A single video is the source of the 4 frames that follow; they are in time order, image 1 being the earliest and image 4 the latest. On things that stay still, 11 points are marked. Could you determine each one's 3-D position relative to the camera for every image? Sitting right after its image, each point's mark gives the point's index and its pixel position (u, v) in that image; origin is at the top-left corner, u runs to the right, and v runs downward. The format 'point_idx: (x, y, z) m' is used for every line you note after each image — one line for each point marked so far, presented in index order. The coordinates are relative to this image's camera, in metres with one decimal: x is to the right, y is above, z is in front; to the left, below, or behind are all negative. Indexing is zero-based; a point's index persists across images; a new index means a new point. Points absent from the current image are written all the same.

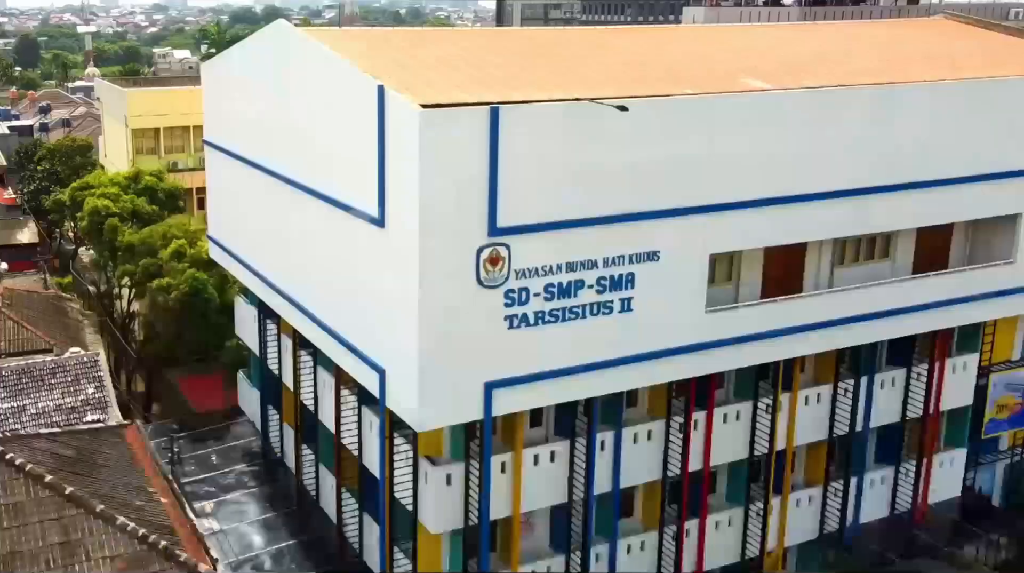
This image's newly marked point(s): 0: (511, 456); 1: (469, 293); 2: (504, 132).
0: (0.0, -2.7, +19.1) m
1: (-0.6, -0.1, +17.4) m
2: (-0.1, +2.2, +17.1) m
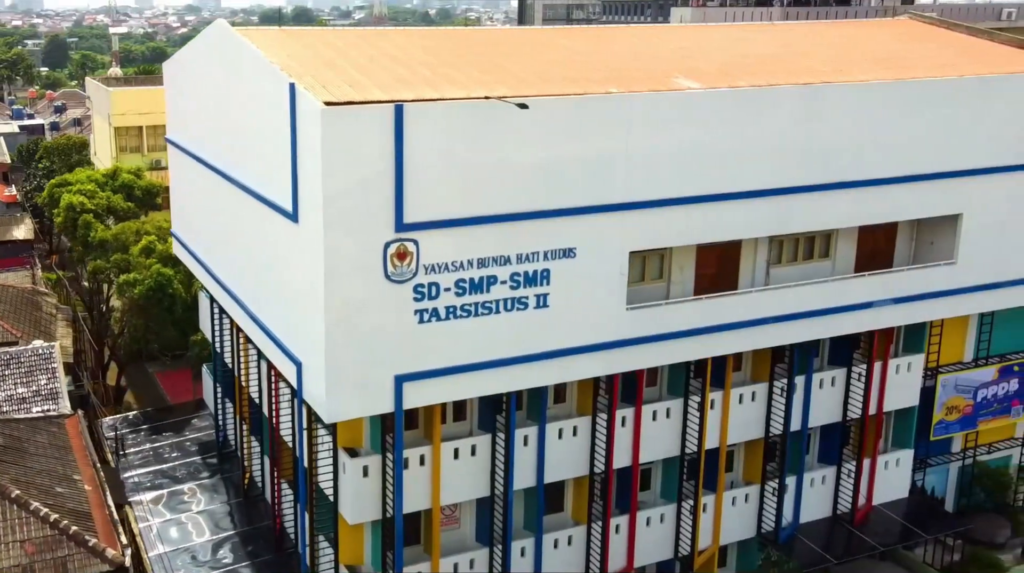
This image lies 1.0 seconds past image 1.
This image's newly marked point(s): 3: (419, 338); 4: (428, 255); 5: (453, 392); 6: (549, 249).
0: (-1.3, -2.6, +19.4) m
1: (-2.0, 0.0, +17.7) m
2: (-1.5, +2.3, +17.5) m
3: (-1.4, -0.8, +18.2) m
4: (-1.3, +0.5, +18.0) m
5: (-0.9, -1.6, +18.7) m
6: (+0.6, +0.6, +18.9) m
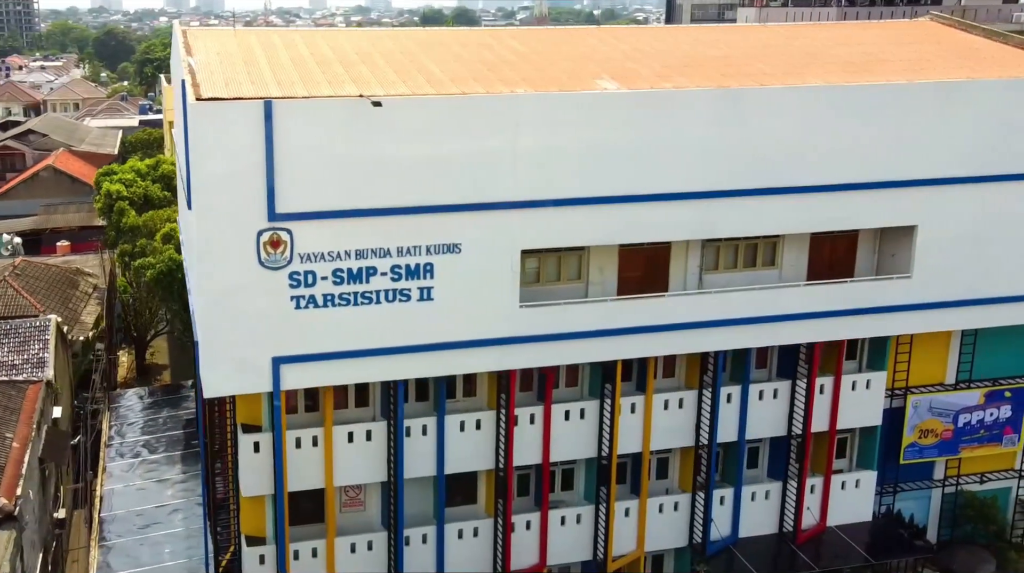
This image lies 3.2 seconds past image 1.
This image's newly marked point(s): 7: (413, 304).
0: (-3.2, -2.4, +20.1) m
1: (-4.0, +0.2, +18.5) m
2: (-3.5, +2.5, +18.2) m
3: (-3.4, -0.6, +18.9) m
4: (-3.3, +0.6, +18.7) m
5: (-2.9, -1.5, +19.3) m
6: (-1.3, +0.7, +19.2) m
7: (-1.6, -0.3, +19.3) m
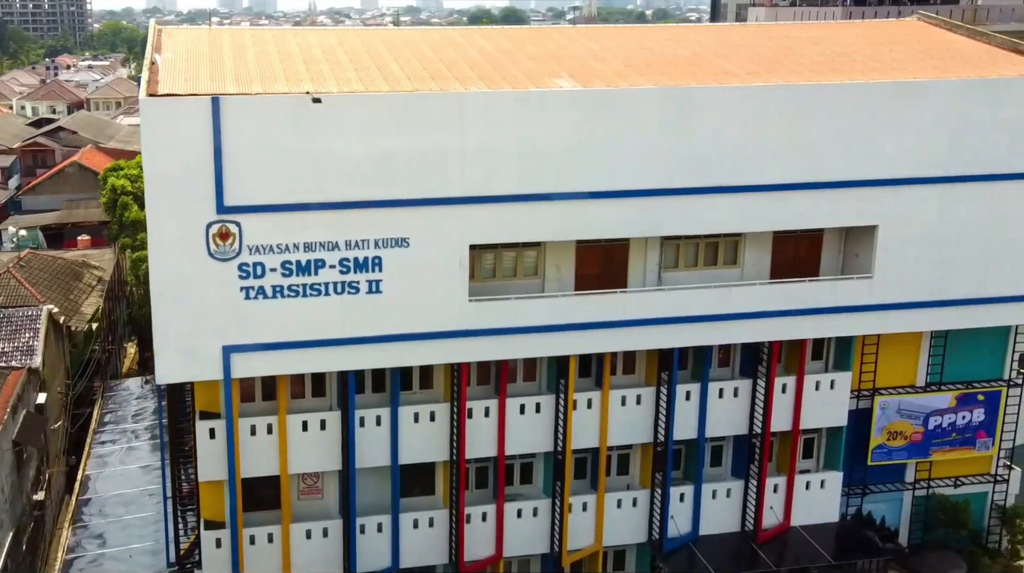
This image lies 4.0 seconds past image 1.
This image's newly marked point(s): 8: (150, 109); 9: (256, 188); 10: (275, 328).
0: (-4.1, -2.3, +20.6) m
1: (-4.9, +0.4, +19.1) m
2: (-4.4, +2.6, +18.7) m
3: (-4.3, -0.5, +19.4) m
4: (-4.2, +0.8, +19.2) m
5: (-3.8, -1.3, +19.8) m
6: (-2.2, +0.8, +19.6) m
7: (-2.5, -0.2, +19.7) m
8: (-5.6, +2.8, +18.4) m
9: (-4.1, +1.6, +19.0) m
10: (-3.9, -0.7, +19.6) m
